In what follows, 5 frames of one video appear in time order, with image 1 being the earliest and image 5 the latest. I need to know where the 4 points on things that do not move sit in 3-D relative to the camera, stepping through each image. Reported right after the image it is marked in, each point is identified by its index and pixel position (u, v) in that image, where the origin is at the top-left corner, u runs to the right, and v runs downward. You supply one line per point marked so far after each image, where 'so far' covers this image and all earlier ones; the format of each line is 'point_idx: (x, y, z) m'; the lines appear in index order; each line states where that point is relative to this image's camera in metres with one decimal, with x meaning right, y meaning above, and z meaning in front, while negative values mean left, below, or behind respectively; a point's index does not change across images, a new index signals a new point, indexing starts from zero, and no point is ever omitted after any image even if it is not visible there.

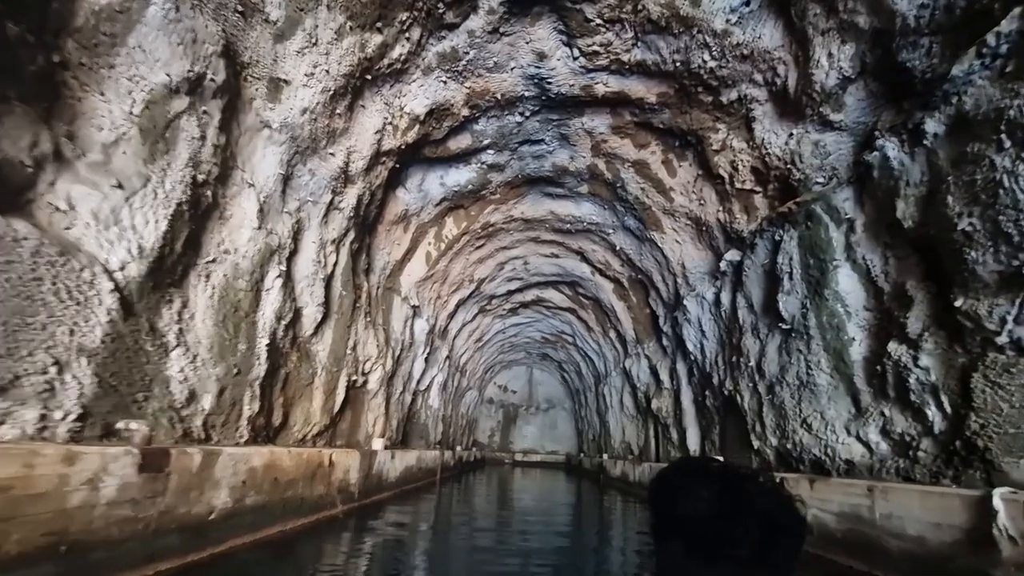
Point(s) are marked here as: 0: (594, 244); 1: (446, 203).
0: (+1.7, +0.9, +10.5) m
1: (-1.1, +1.4, +8.5) m
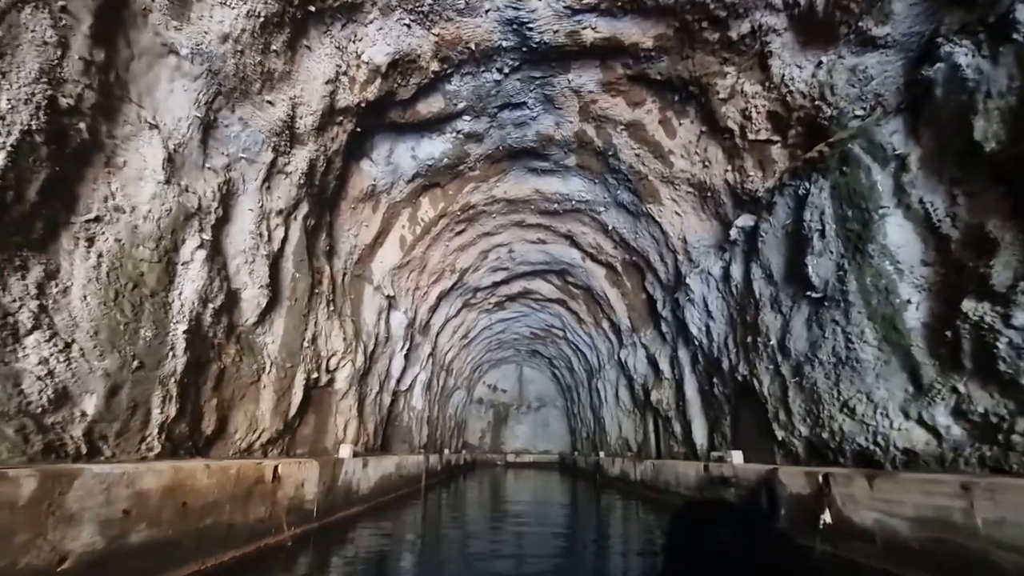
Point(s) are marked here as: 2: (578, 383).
0: (+1.3, +1.2, +9.7) m
1: (-1.4, +1.6, +7.6) m
2: (+2.1, -3.1, +16.6) m
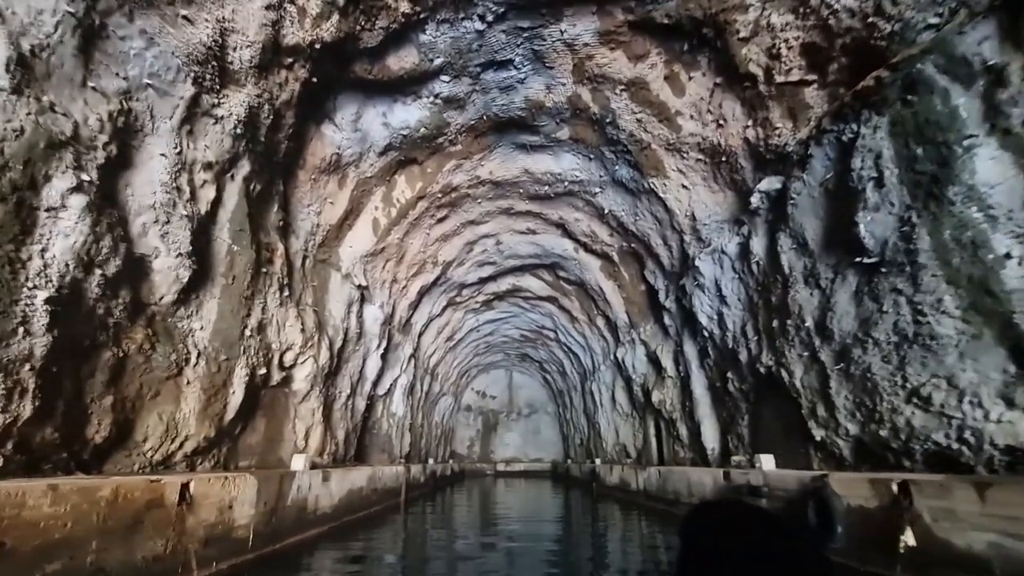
0: (+1.1, +1.3, +8.8) m
1: (-1.6, +1.8, +6.7) m
2: (+1.8, -3.0, +15.6) m
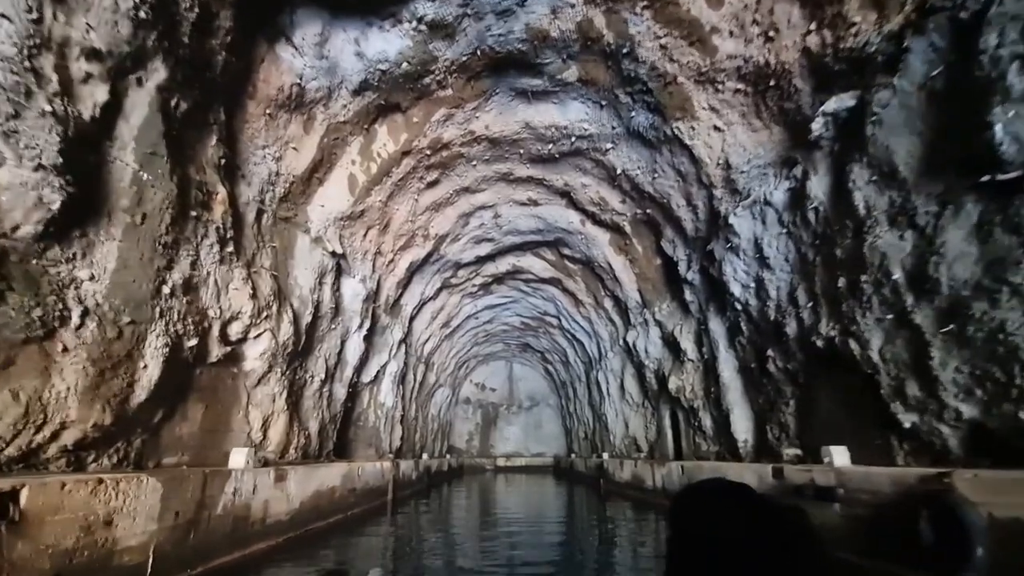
0: (+1.1, +1.8, +7.7) m
1: (-1.6, +2.2, +5.6) m
2: (+1.8, -2.5, +14.6) m
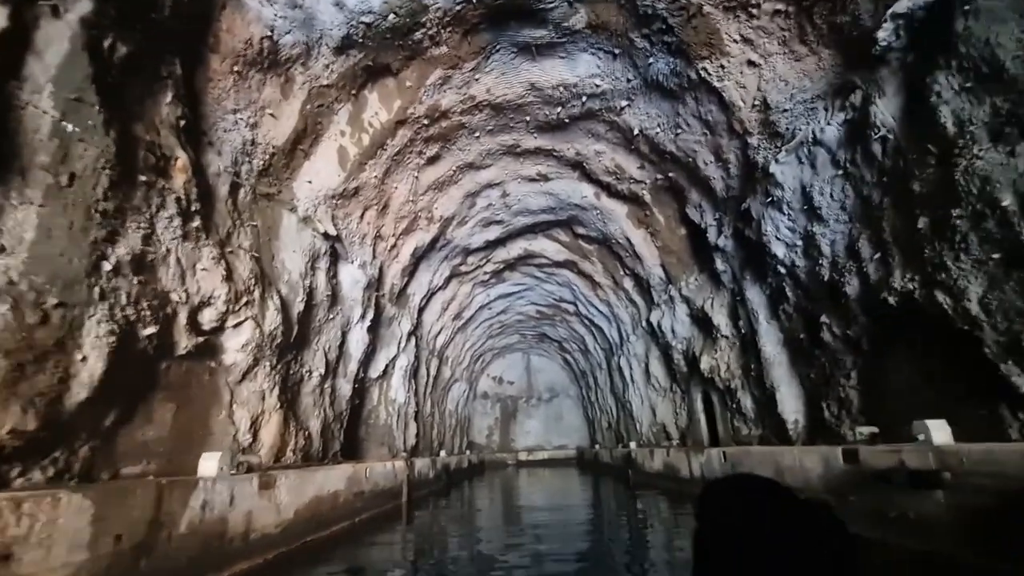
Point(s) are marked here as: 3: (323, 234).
0: (+1.2, +2.1, +7.0) m
1: (-1.6, +2.3, +5.0) m
2: (+2.3, -2.0, +13.9) m
3: (-2.1, +0.6, +5.8) m
